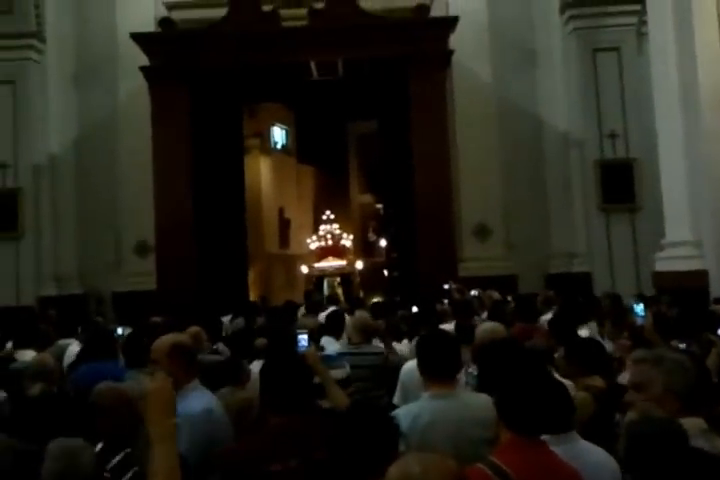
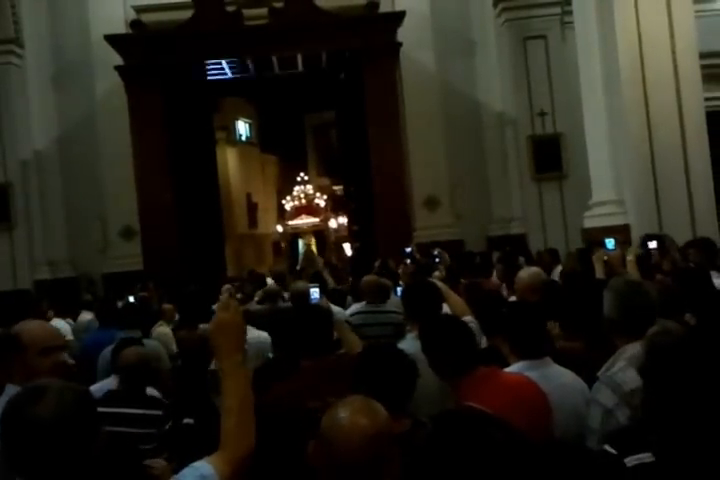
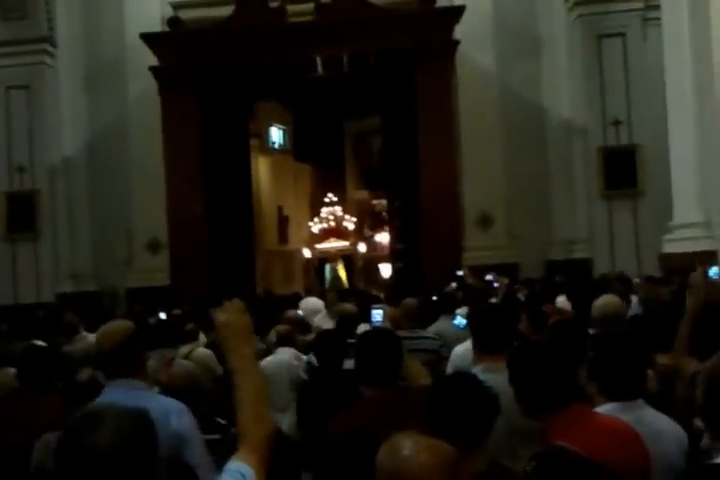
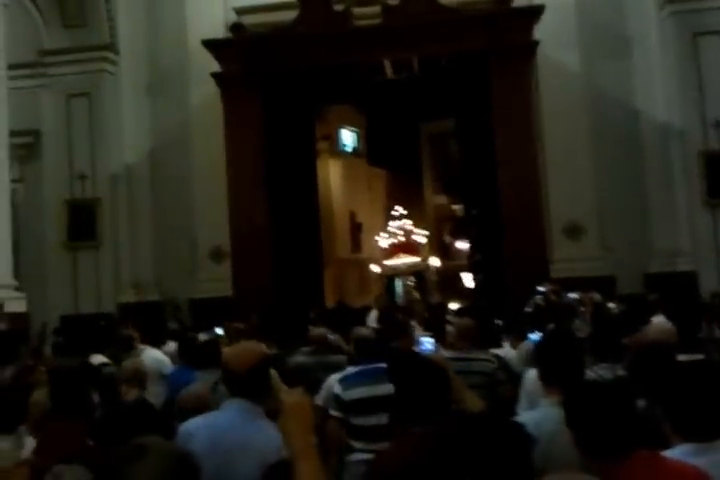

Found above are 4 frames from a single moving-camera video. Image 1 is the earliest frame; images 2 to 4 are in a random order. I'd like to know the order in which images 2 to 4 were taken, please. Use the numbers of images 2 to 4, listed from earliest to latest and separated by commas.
4, 3, 2
